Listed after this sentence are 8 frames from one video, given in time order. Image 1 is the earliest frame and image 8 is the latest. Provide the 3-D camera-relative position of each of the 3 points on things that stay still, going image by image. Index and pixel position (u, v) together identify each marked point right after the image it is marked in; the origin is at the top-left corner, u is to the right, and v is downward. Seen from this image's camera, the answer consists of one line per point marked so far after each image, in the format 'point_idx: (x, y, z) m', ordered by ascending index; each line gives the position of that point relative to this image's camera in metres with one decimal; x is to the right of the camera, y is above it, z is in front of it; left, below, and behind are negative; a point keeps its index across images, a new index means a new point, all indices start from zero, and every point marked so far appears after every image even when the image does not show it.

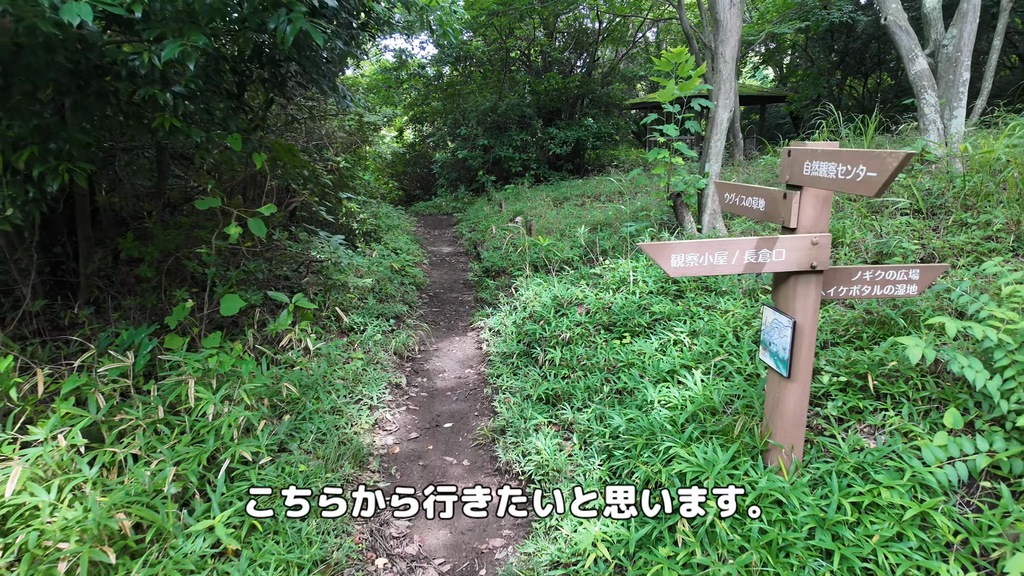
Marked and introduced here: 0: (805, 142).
0: (+1.1, +0.5, +2.2) m
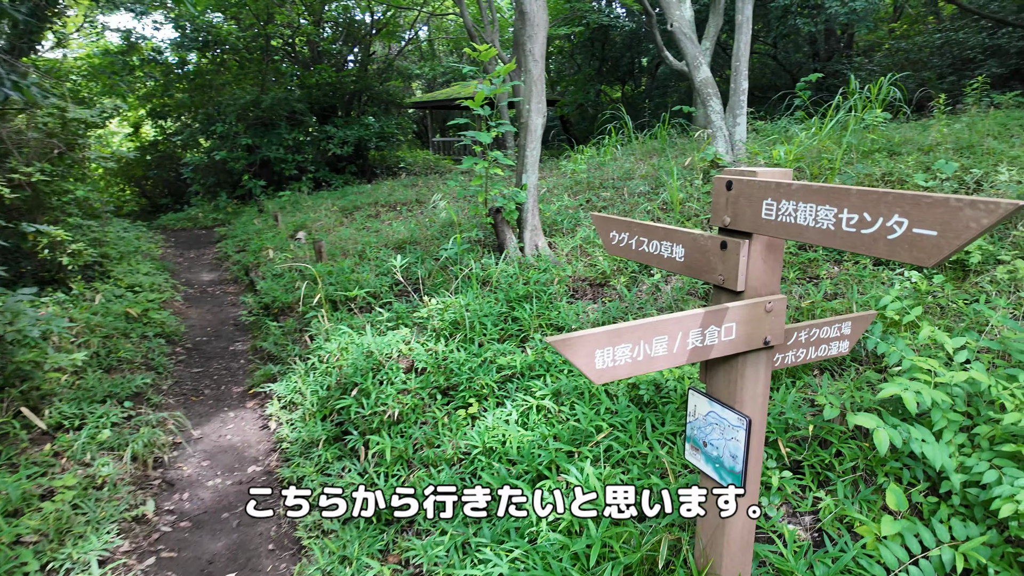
0: (+0.6, +0.3, +1.6) m
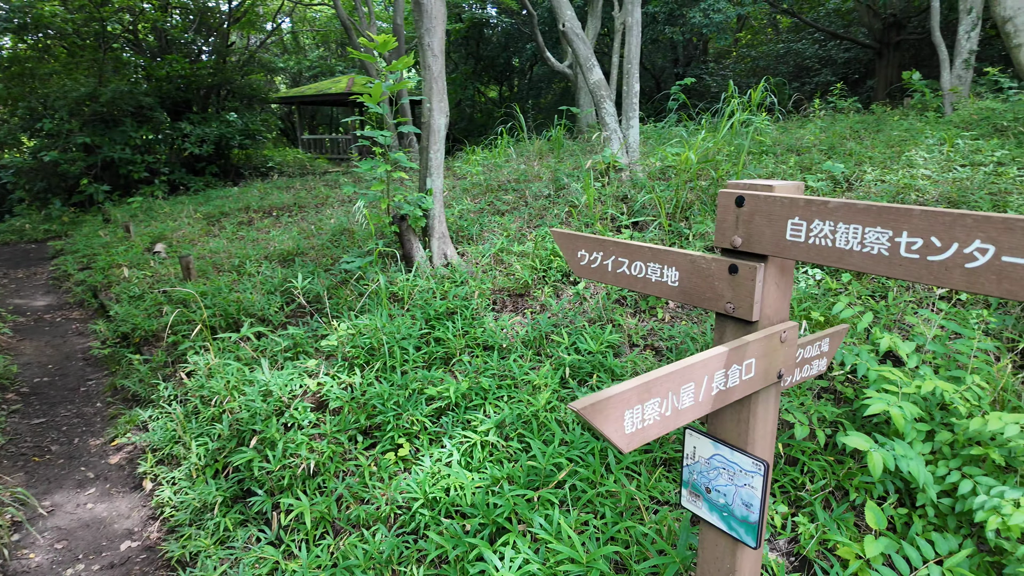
0: (+0.6, +0.2, +1.4) m
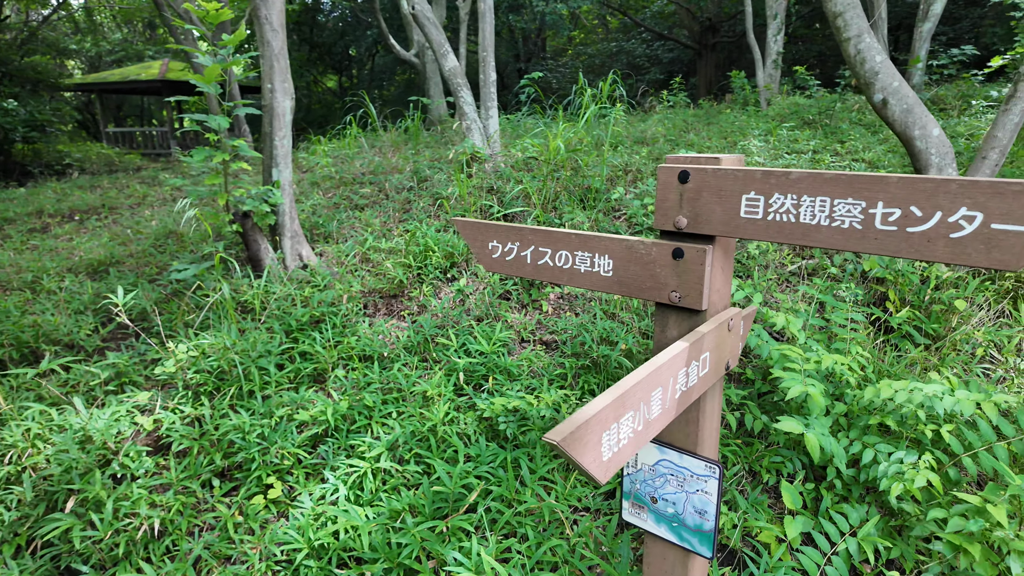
0: (+0.4, +0.3, +1.2) m
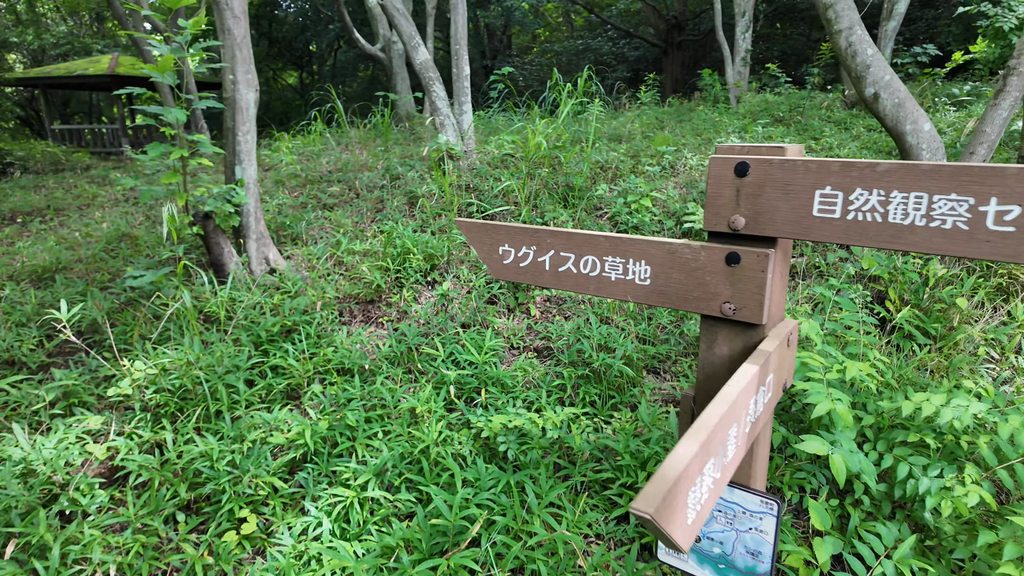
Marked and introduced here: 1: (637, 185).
0: (+0.4, +0.2, +1.0) m
1: (+1.0, +0.8, +4.7) m
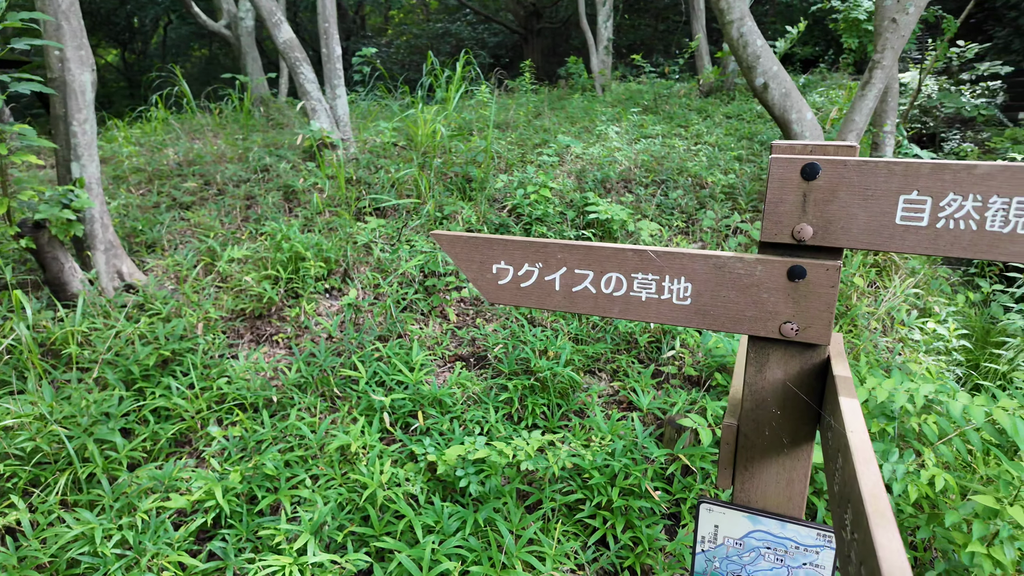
0: (+0.5, +0.2, +0.9) m
1: (+0.2, +0.9, +4.6) m
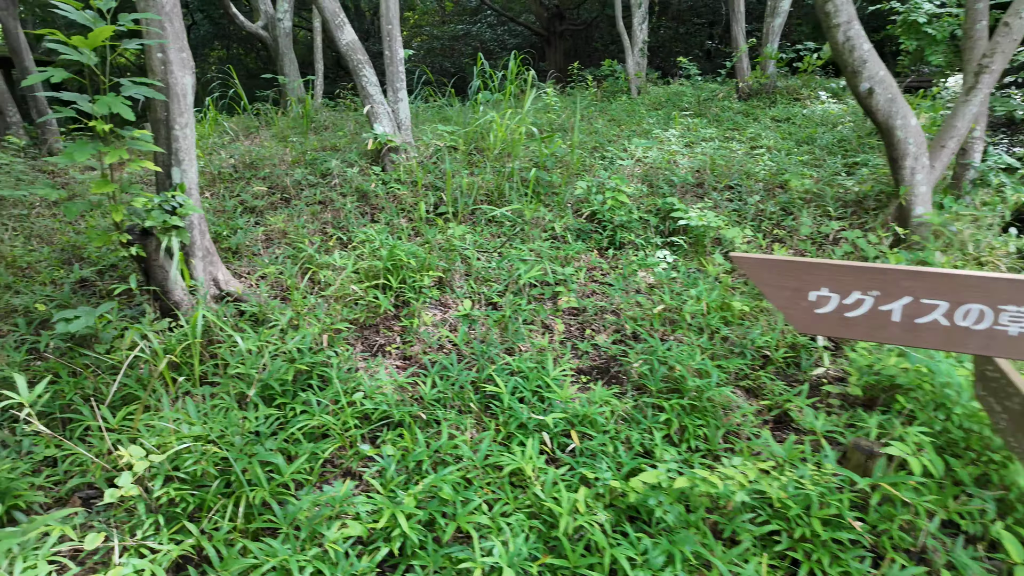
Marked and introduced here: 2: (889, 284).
0: (+1.0, +0.2, +0.8) m
1: (+0.7, +0.8, +4.5) m
2: (+0.6, 0.0, +1.0) m
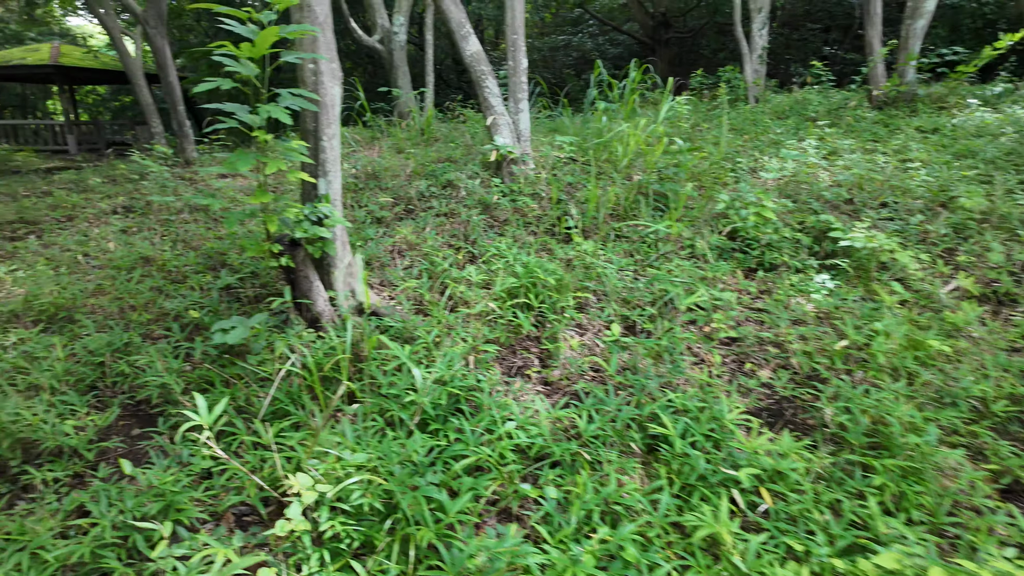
0: (+1.4, +0.1, +0.5) m
1: (+1.7, +0.6, +4.2) m
2: (+1.0, -0.1, +0.7) m
